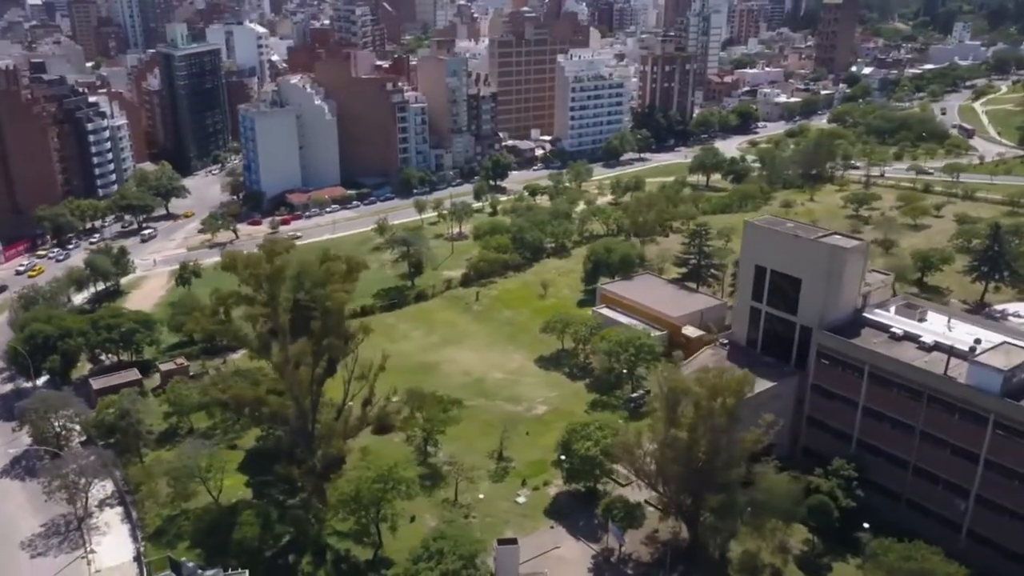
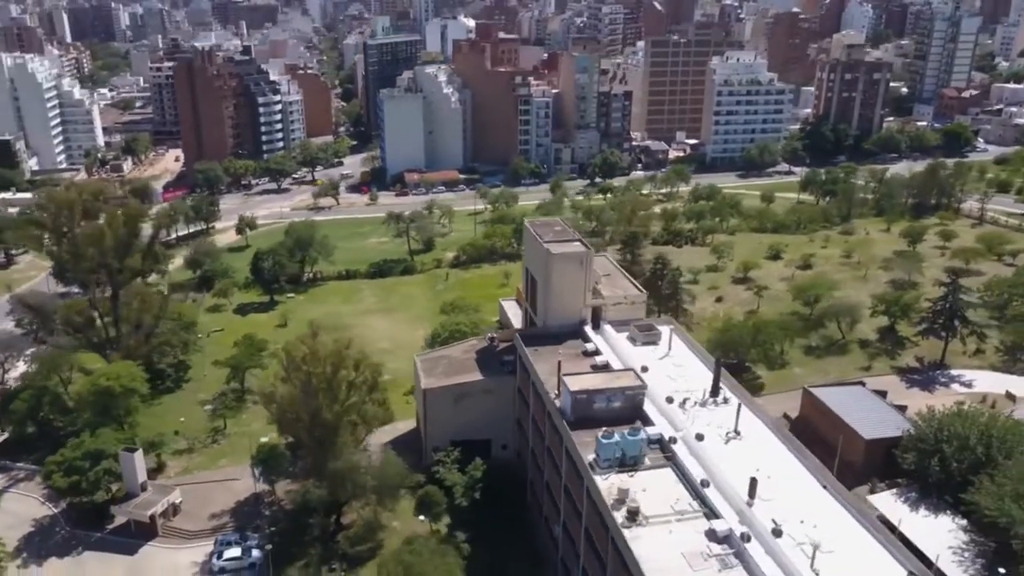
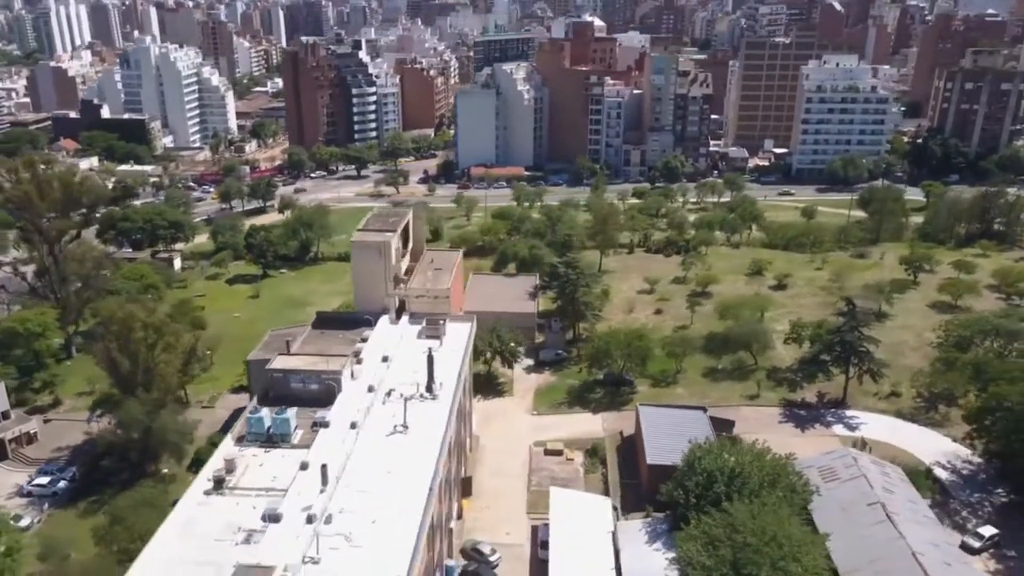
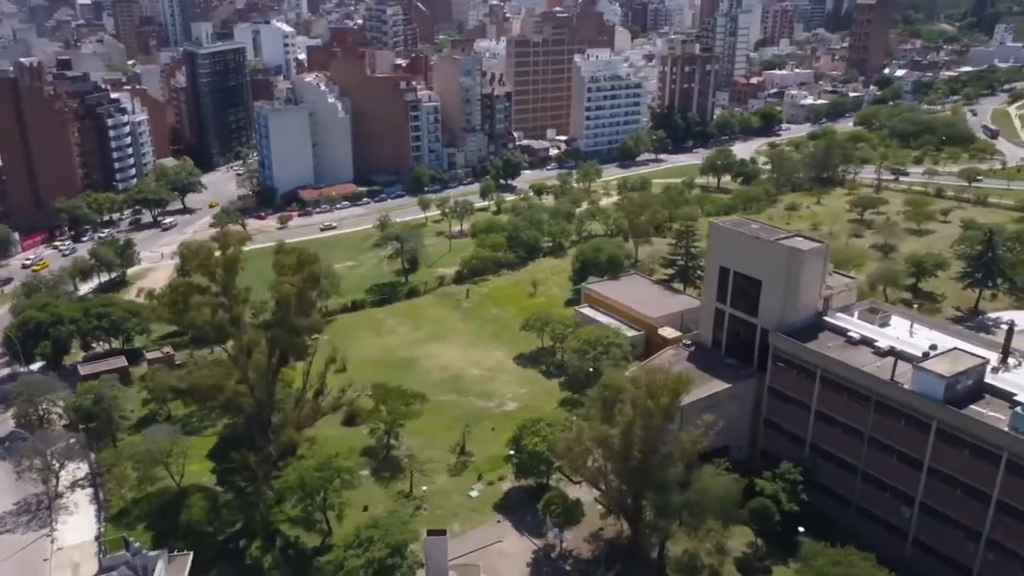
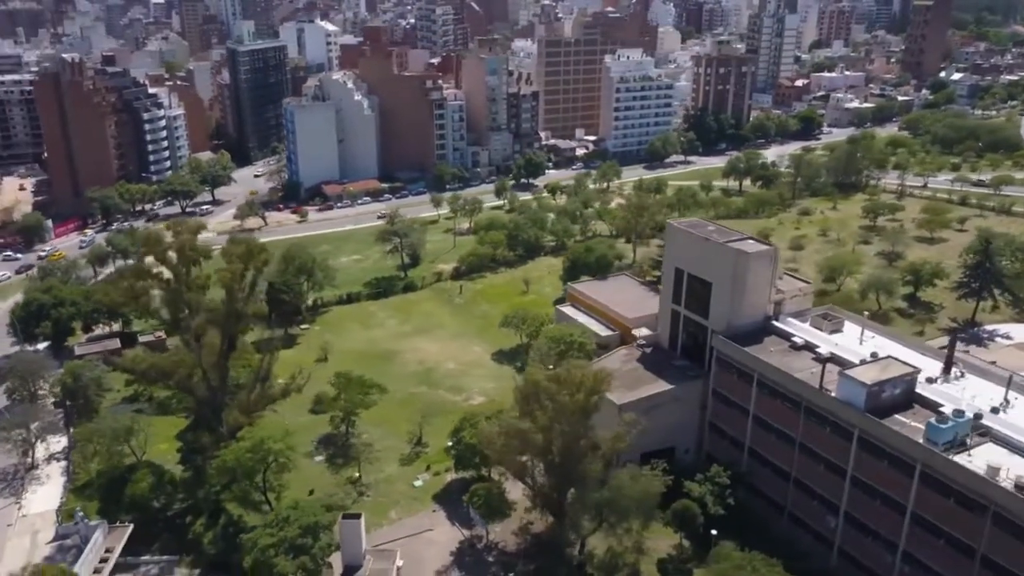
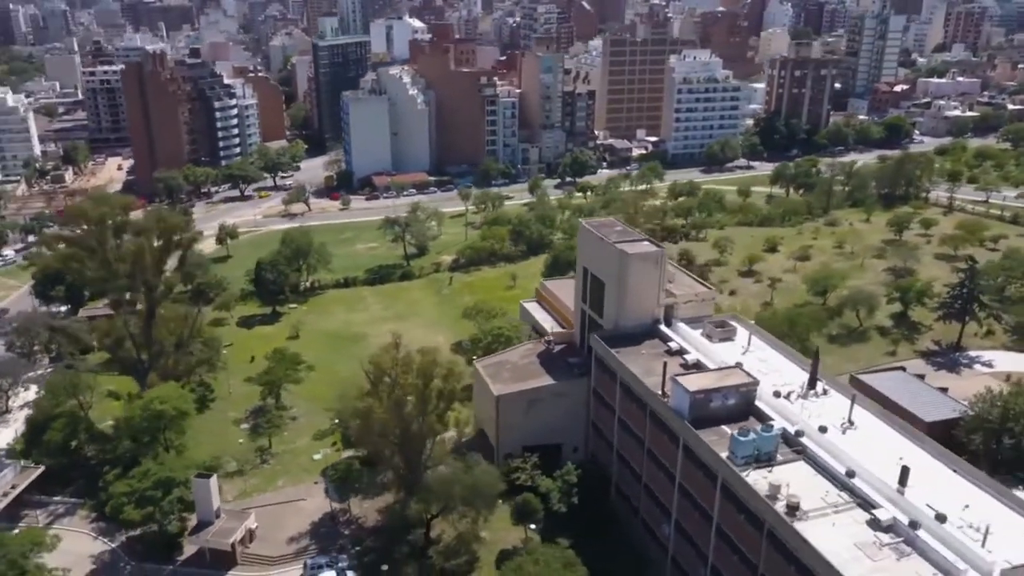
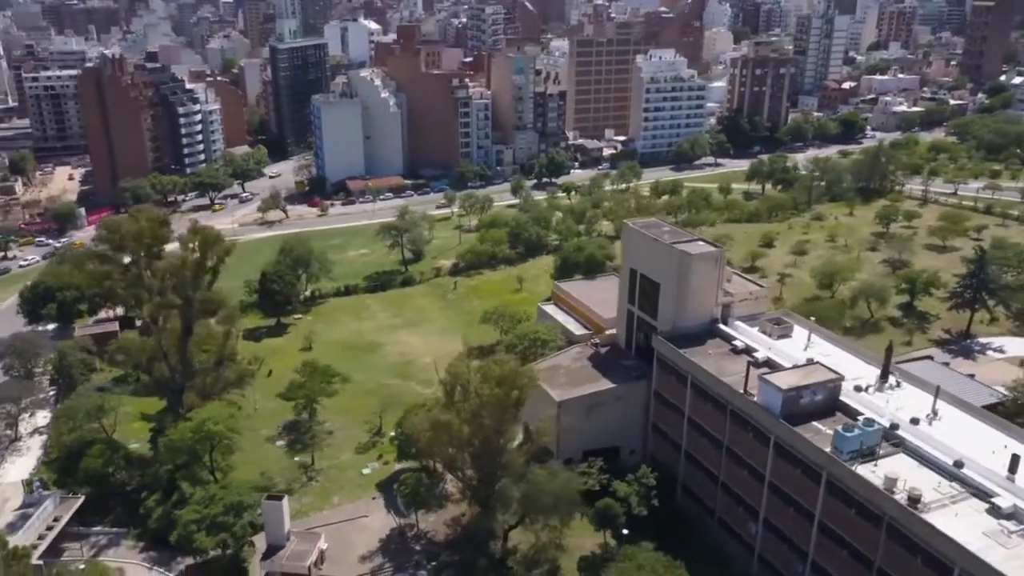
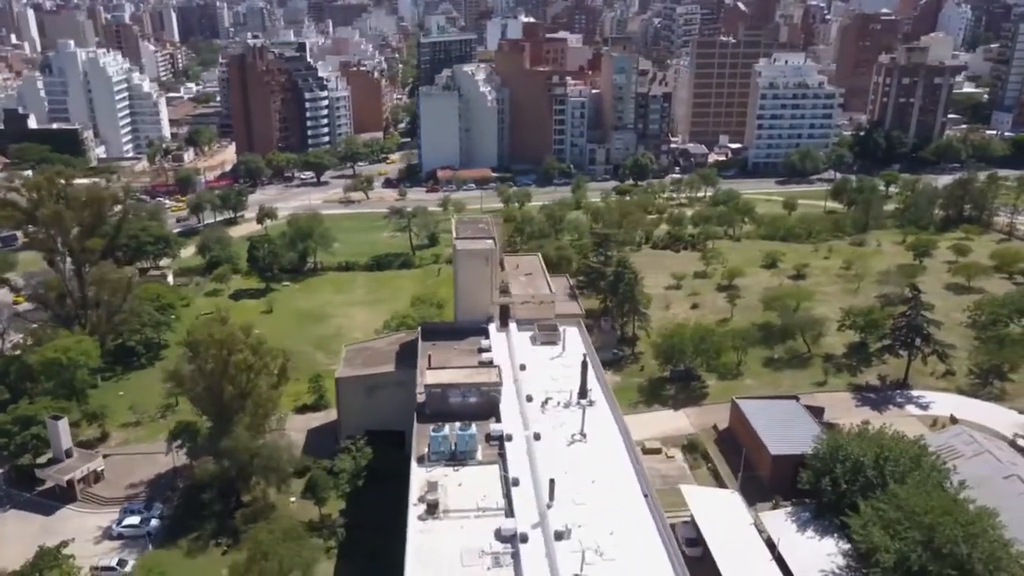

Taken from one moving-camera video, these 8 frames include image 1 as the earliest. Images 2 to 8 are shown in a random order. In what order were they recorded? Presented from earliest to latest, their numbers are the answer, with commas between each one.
4, 5, 7, 6, 2, 8, 3
